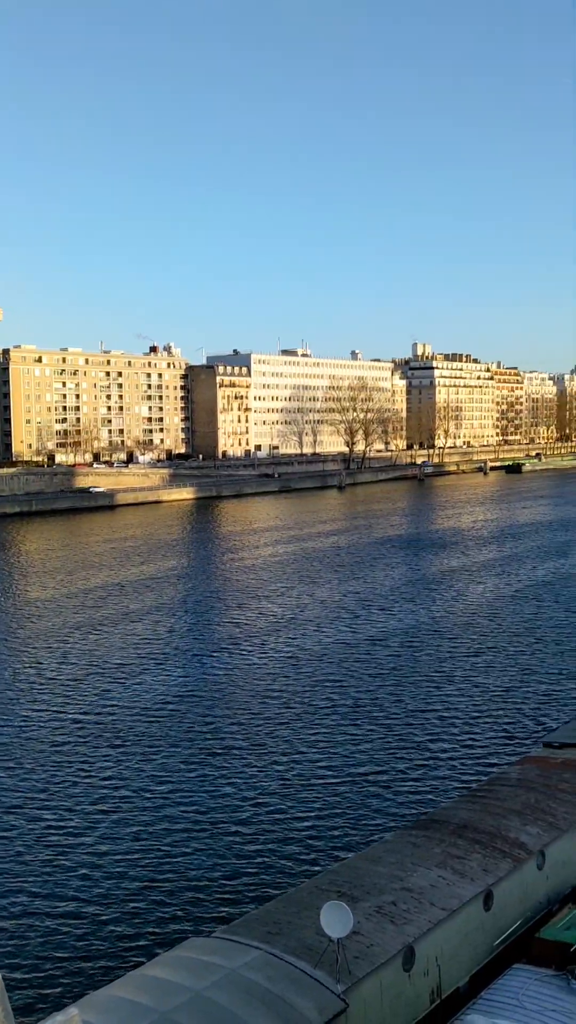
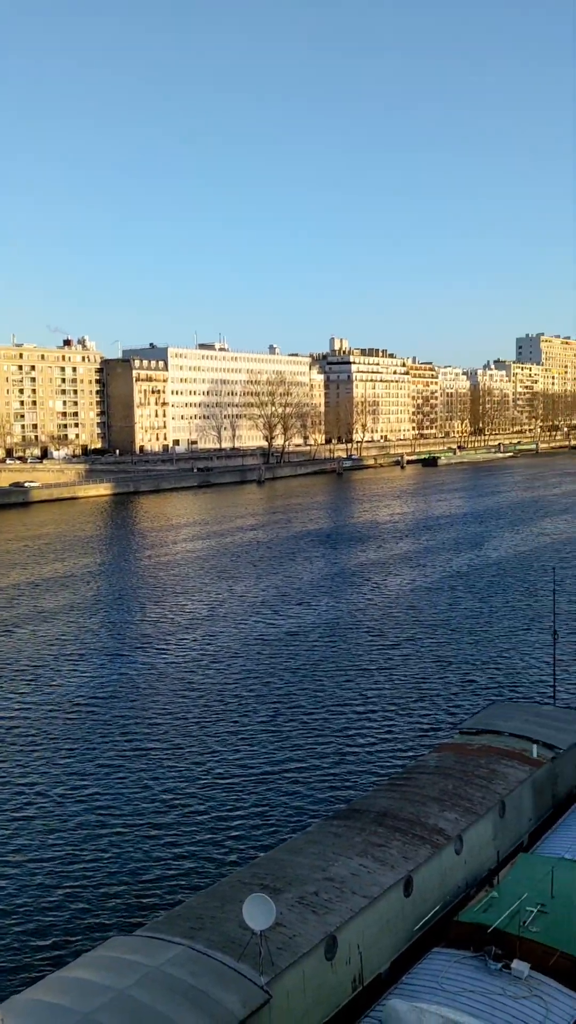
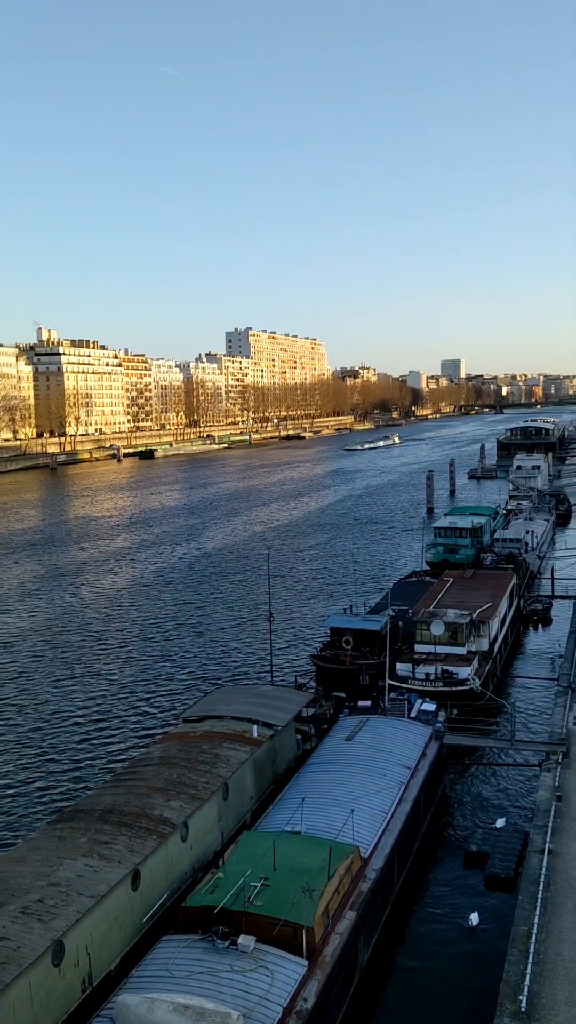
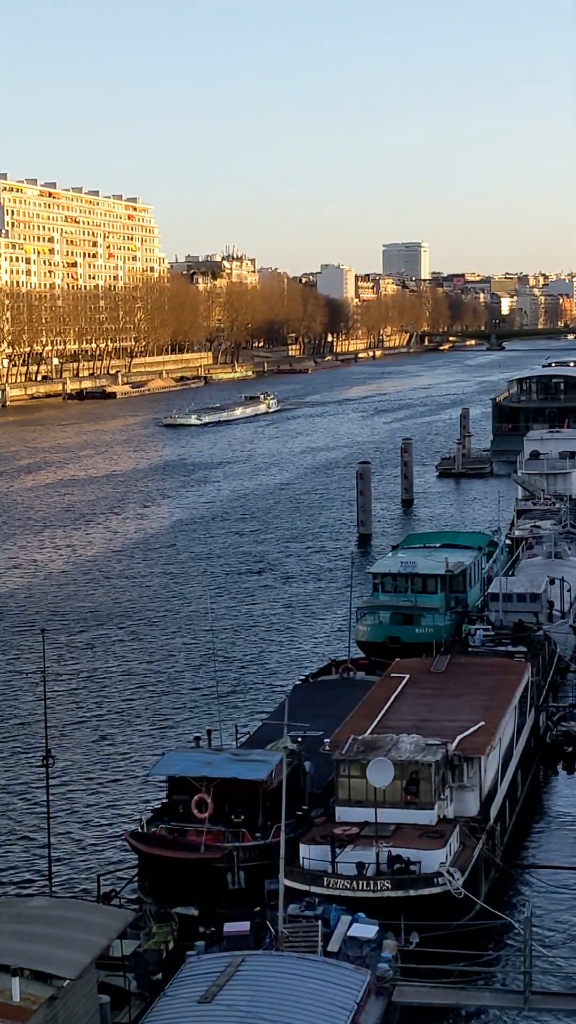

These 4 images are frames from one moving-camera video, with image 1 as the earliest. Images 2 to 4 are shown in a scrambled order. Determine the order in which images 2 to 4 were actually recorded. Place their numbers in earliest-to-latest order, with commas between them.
2, 3, 4
